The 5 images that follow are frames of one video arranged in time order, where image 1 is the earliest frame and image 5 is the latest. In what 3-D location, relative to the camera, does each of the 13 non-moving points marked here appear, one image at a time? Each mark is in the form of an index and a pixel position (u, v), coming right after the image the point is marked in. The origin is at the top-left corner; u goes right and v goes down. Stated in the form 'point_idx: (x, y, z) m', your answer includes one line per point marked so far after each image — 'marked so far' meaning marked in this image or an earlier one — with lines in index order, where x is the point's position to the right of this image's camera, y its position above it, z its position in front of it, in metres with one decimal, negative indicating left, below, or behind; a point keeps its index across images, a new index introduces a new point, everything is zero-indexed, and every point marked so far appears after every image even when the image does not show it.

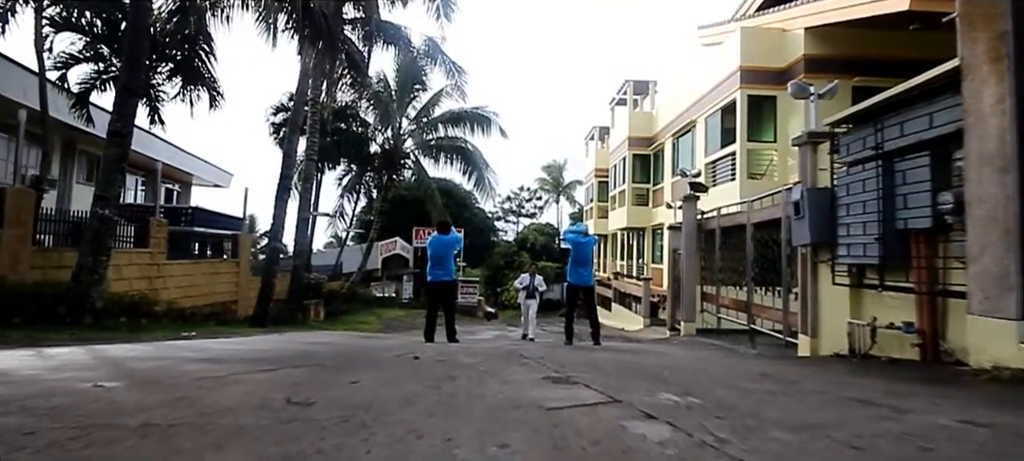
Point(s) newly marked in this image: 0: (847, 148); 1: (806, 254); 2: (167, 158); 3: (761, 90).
0: (+4.1, +1.0, +6.0) m
1: (+4.0, -0.3, +6.7) m
2: (-12.8, +2.7, +18.3) m
3: (+8.4, +4.7, +16.4) m
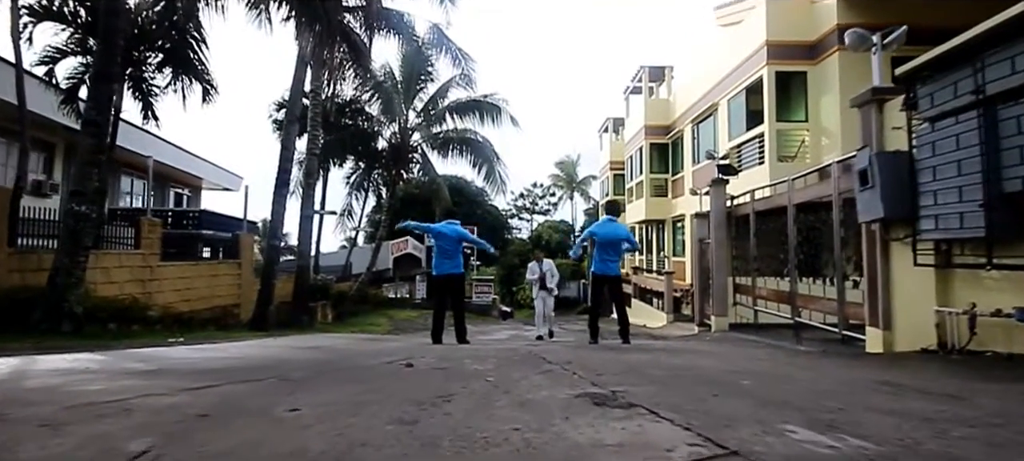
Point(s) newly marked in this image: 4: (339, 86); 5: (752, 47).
0: (+4.3, +1.3, +5.0) m
1: (+4.2, 0.0, +5.7) m
2: (-12.4, +2.6, +17.8) m
3: (+8.7, +5.1, +15.3) m
4: (-5.5, +4.7, +15.7) m
5: (+8.0, +6.1, +16.4) m
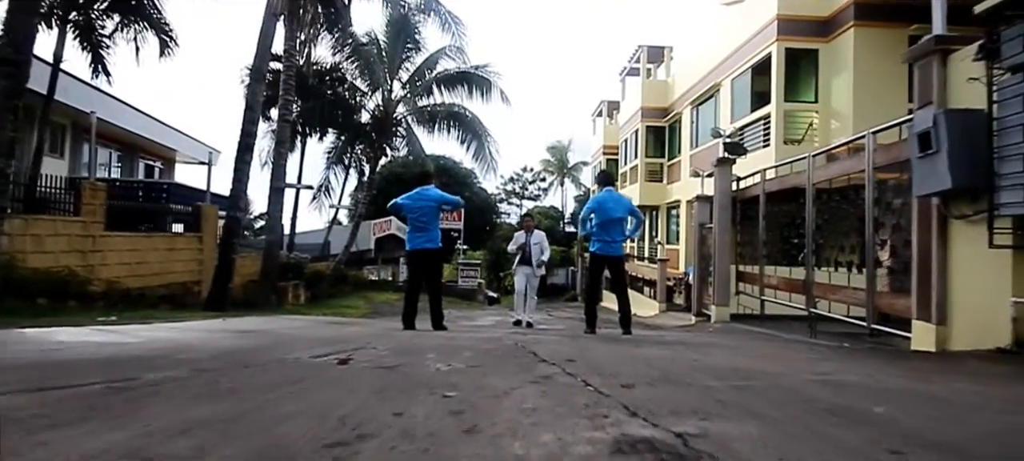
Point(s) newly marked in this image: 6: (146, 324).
0: (+4.2, +1.5, +4.1) m
1: (+4.0, +0.2, +4.8) m
2: (-12.7, +3.5, +16.4) m
3: (+8.5, +5.5, +14.4) m
4: (-5.7, +5.4, +14.4) m
5: (+7.8, +6.5, +15.4) m
6: (-4.6, -1.2, +6.1) m
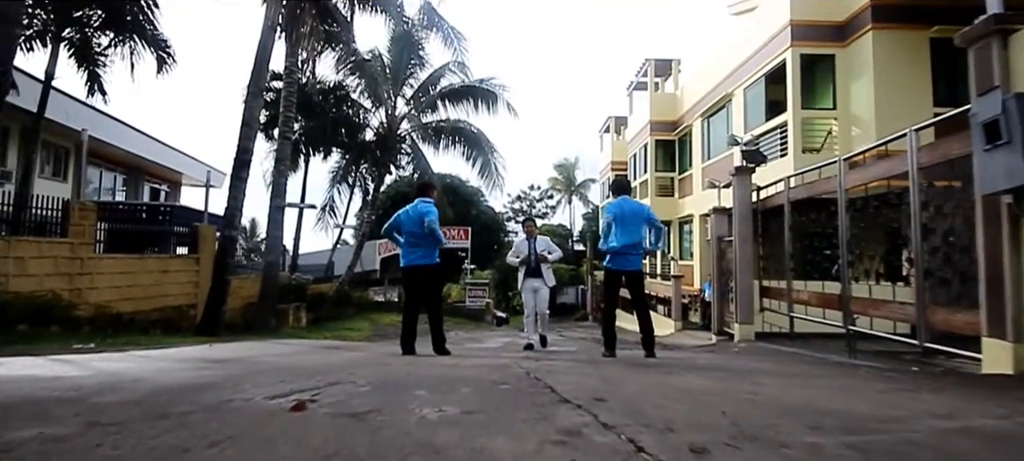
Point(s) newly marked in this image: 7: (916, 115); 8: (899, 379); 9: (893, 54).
0: (+4.2, +1.5, +3.5) m
1: (+4.1, +0.2, +4.1) m
2: (-12.5, +2.8, +16.2) m
3: (+8.6, +5.2, +13.9) m
4: (-5.6, +4.9, +14.1) m
5: (+7.9, +6.1, +15.0) m
6: (-4.5, -1.4, +5.6) m
7: (+10.3, +2.9, +12.6) m
8: (+3.2, -1.2, +4.1) m
9: (+9.8, +4.5, +12.6) m
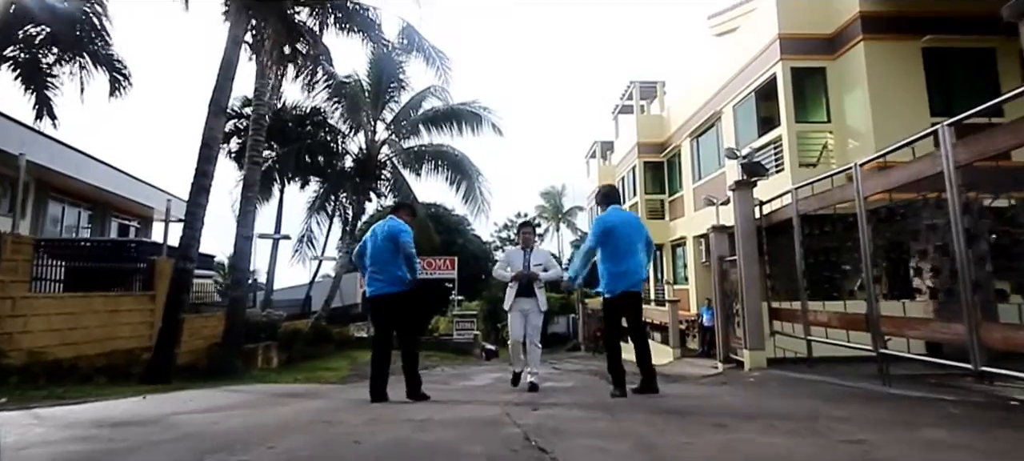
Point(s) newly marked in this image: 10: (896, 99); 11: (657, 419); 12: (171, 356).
0: (+4.1, +1.6, +2.9) m
1: (+4.0, +0.2, +3.4) m
2: (-12.9, +1.6, +15.1) m
3: (+8.2, +4.7, +13.6) m
4: (-6.0, +4.0, +13.4) m
5: (+7.4, +5.5, +14.7) m
6: (-4.5, -1.7, +4.6) m
7: (+9.9, +2.6, +12.2) m
8: (+3.2, -1.2, +3.3) m
9: (+9.4, +4.2, +12.3) m
10: (+9.5, +3.3, +12.2) m
11: (+0.9, -1.2, +3.3) m
12: (-6.1, -2.2, +8.8) m
